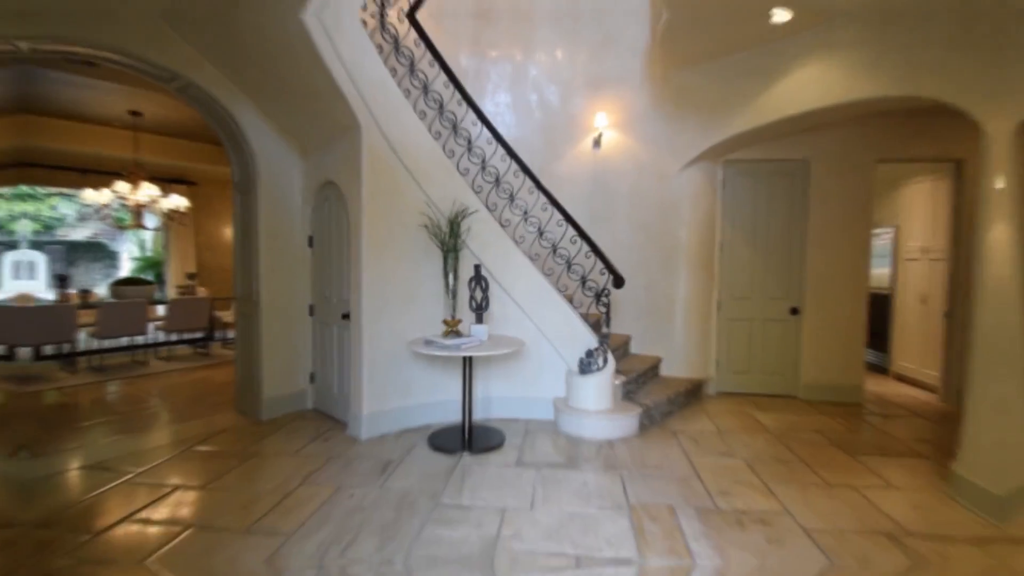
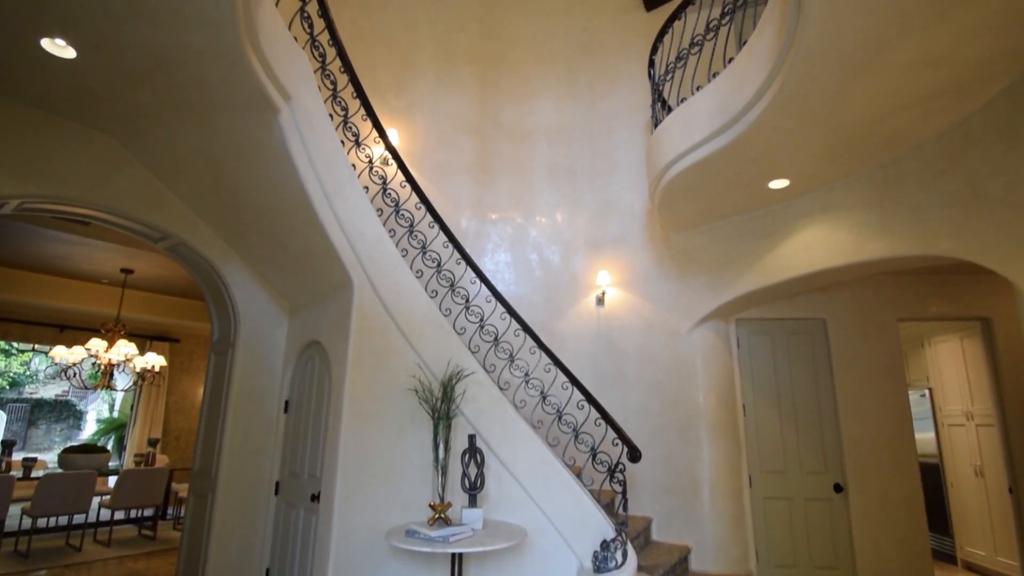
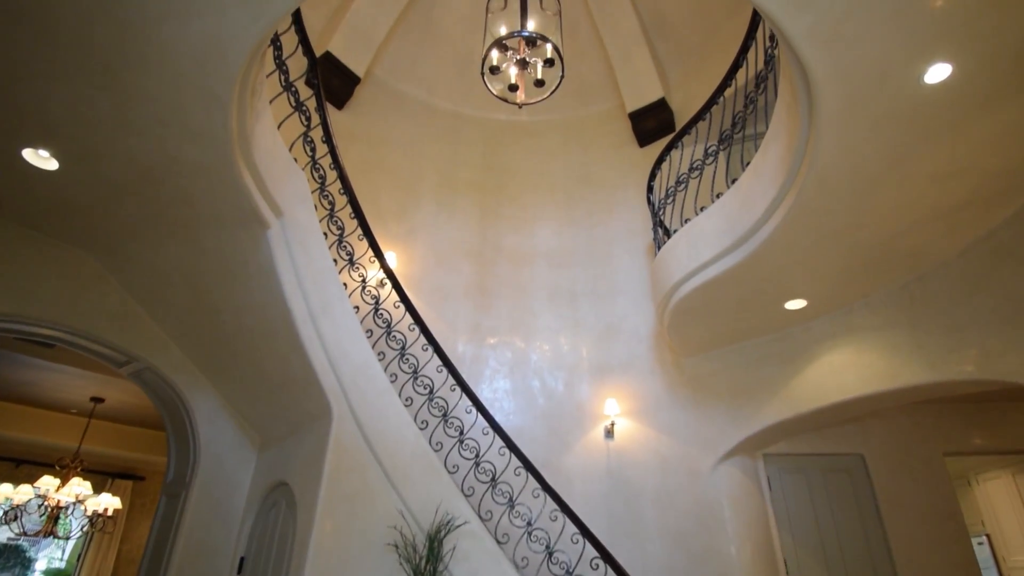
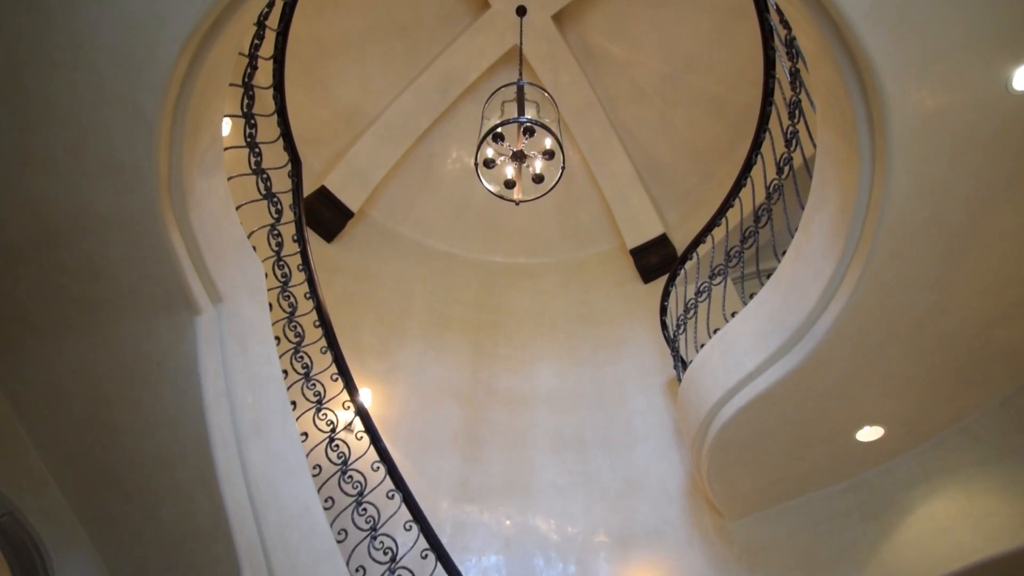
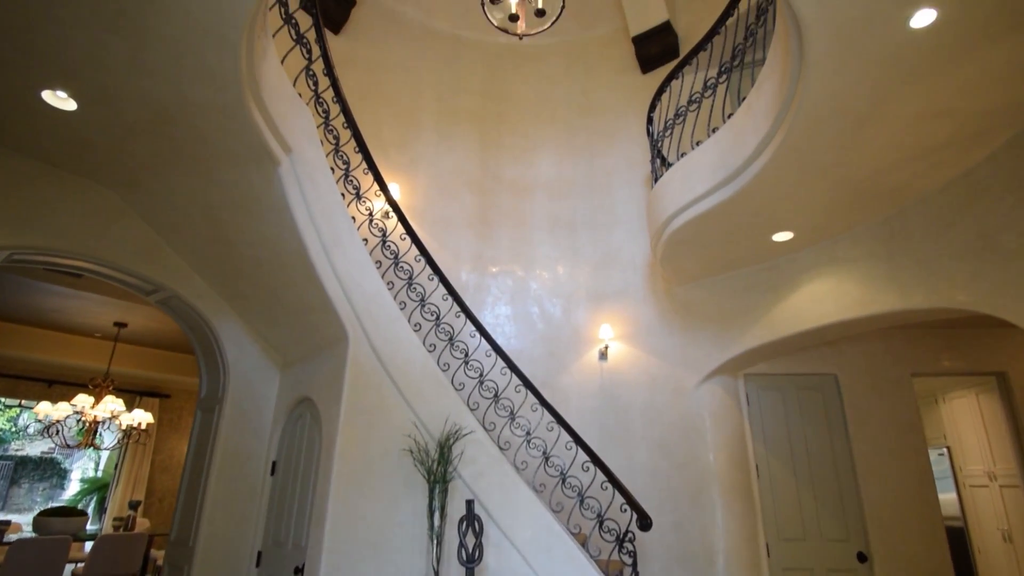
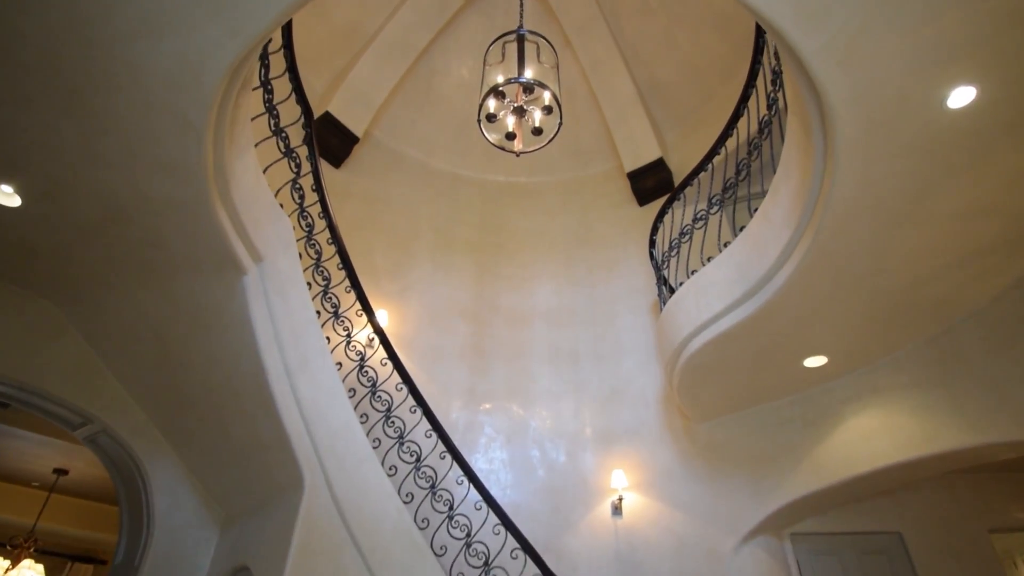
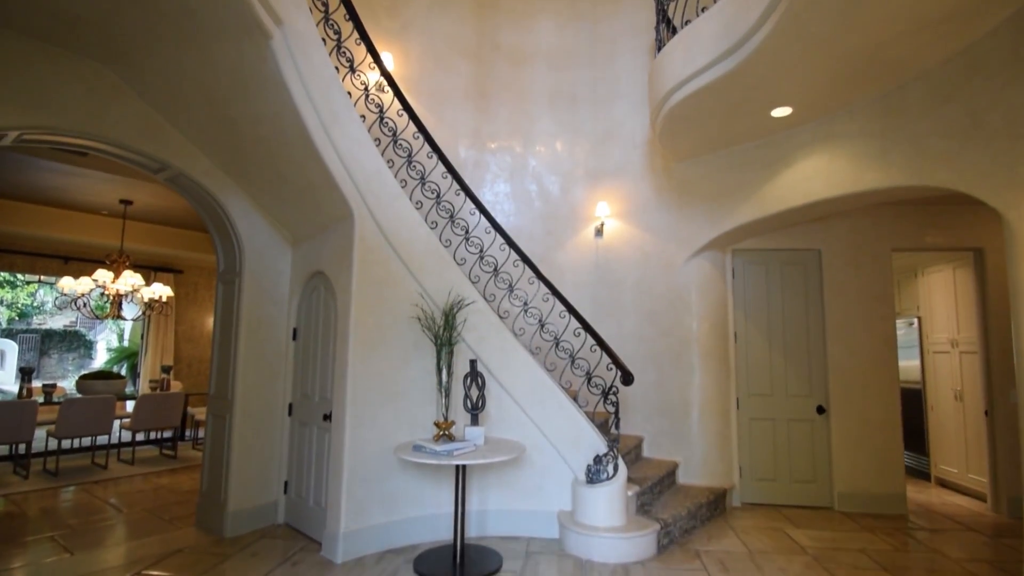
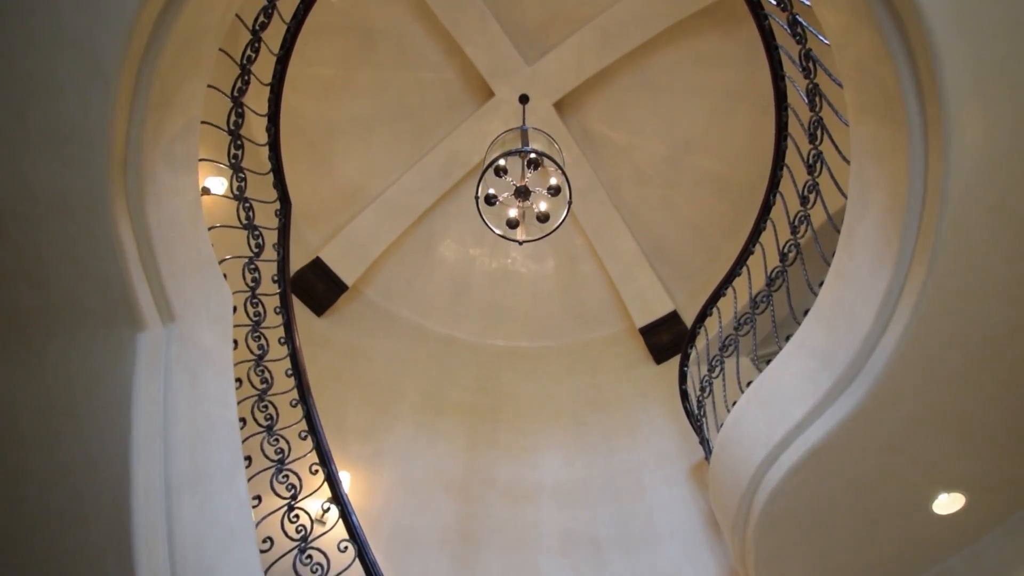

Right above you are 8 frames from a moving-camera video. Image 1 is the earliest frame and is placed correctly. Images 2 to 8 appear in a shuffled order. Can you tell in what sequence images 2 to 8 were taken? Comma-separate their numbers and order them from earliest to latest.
7, 2, 5, 3, 6, 4, 8
